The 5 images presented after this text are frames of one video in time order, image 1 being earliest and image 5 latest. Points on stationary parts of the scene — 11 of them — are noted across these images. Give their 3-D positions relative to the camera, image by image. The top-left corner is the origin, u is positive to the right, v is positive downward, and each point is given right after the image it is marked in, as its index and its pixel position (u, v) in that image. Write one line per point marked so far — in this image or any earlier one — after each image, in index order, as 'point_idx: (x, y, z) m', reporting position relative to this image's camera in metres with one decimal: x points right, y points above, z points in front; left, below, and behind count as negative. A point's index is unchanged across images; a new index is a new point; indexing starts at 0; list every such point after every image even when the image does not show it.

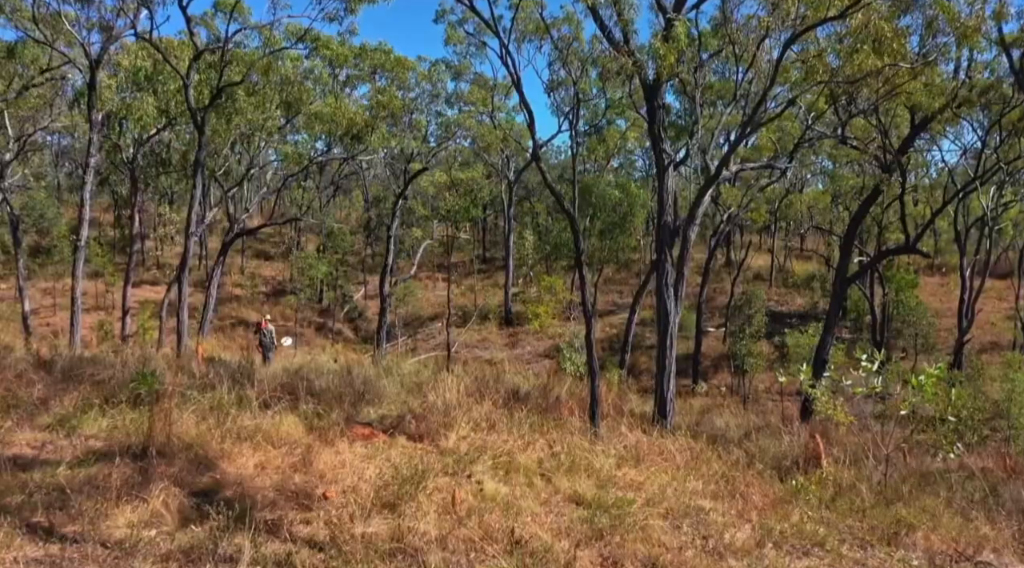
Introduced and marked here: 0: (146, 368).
0: (-2.9, -0.7, +7.2) m
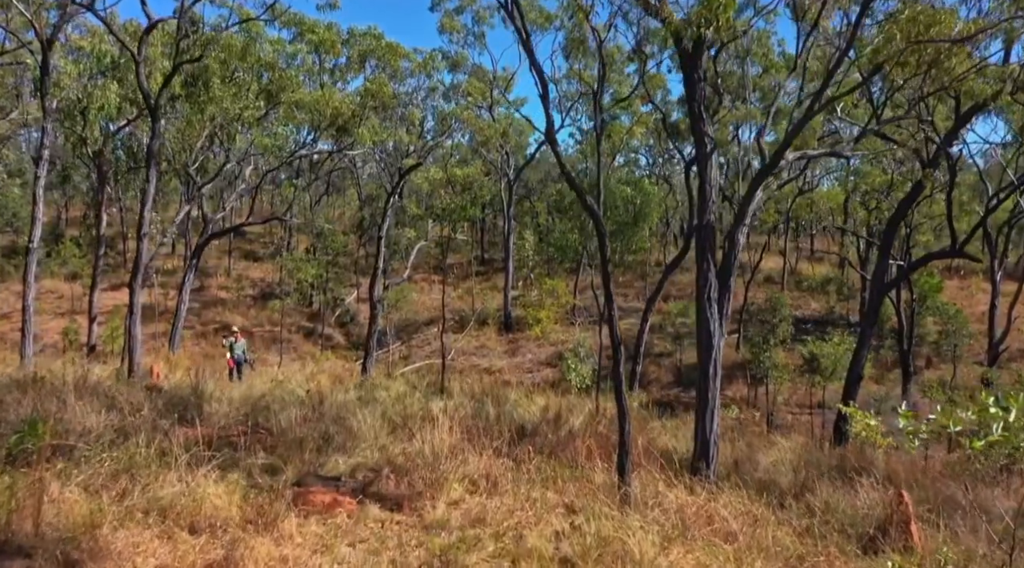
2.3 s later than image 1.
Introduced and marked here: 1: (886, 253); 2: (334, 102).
0: (-2.9, -0.8, +5.8) m
1: (+5.3, +0.4, +12.7) m
2: (-3.0, +3.0, +14.7) m
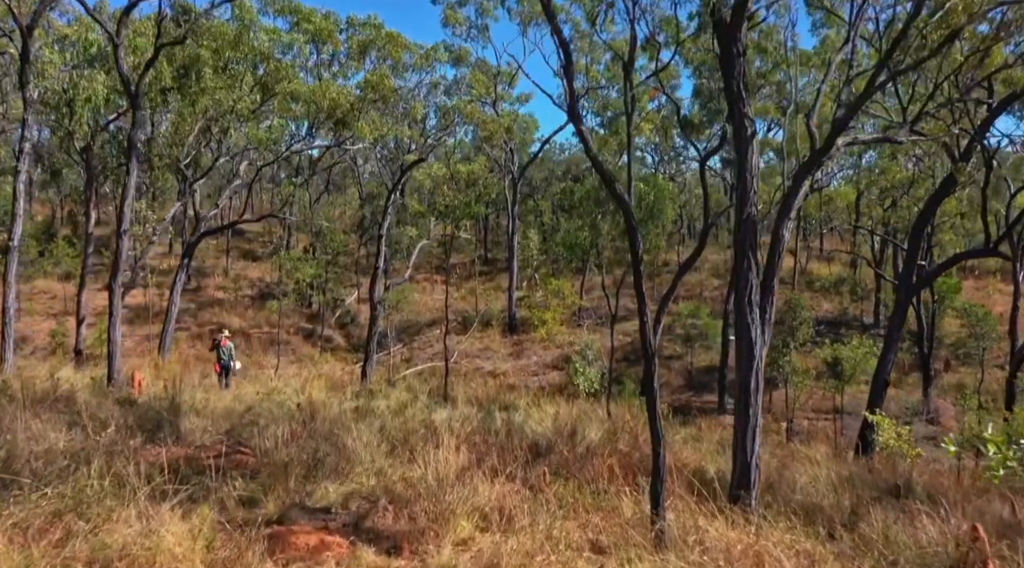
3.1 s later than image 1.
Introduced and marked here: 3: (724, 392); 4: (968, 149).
0: (-2.8, -0.8, +5.1) m
1: (+5.4, +0.4, +12.1) m
2: (-2.8, +3.0, +14.1) m
3: (+4.2, -2.2, +17.8) m
4: (+5.8, +1.7, +11.3) m
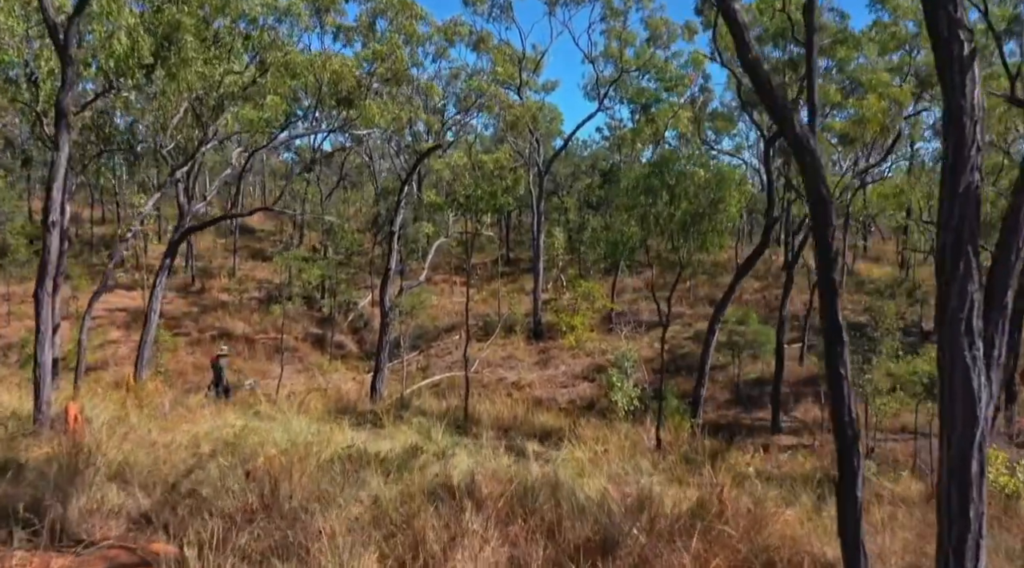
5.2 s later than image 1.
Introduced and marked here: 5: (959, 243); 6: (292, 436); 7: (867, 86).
0: (-2.6, -0.8, +3.2) m
1: (+5.8, +0.4, +10.0) m
2: (-2.4, +3.0, +12.2) m
3: (+4.7, -2.2, +15.7) m
4: (+6.2, +1.7, +9.3) m
5: (+1.6, +0.1, +3.2) m
6: (-1.7, -1.1, +6.8) m
7: (+6.0, +3.4, +15.1) m
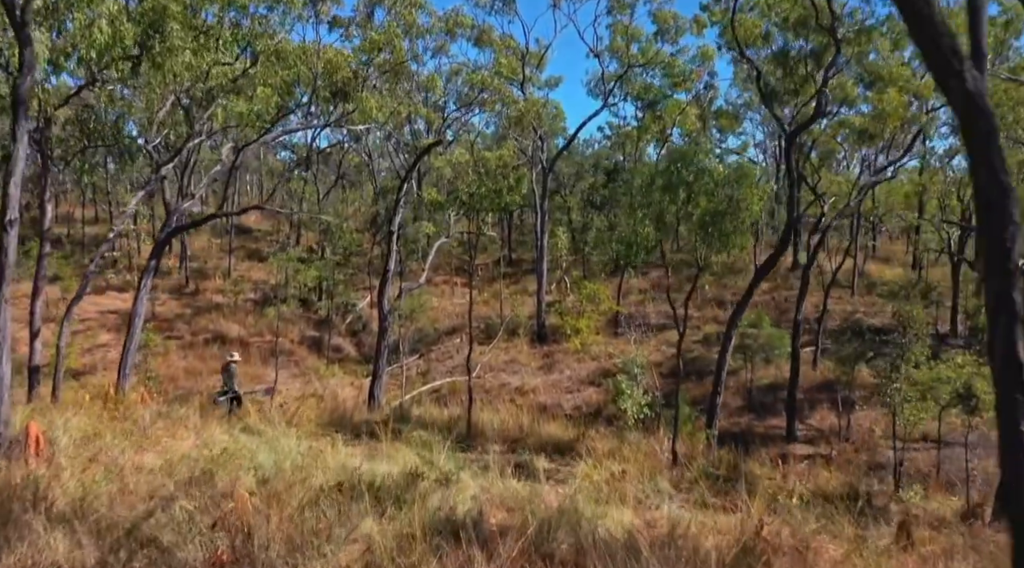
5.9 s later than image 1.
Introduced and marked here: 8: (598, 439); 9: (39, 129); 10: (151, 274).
0: (-2.5, -0.9, +2.6) m
1: (+5.9, +0.3, +9.3) m
2: (-2.4, +2.9, +11.5) m
3: (+4.8, -2.3, +15.1) m
4: (+6.2, +1.6, +8.6) m
5: (+1.7, +0.1, +2.5) m
6: (-1.6, -1.2, +6.1) m
7: (+6.1, +3.3, +14.4) m
8: (+1.0, -1.8, +10.5) m
9: (-6.5, +2.2, +12.4) m
10: (-4.9, +0.1, +12.1) m
